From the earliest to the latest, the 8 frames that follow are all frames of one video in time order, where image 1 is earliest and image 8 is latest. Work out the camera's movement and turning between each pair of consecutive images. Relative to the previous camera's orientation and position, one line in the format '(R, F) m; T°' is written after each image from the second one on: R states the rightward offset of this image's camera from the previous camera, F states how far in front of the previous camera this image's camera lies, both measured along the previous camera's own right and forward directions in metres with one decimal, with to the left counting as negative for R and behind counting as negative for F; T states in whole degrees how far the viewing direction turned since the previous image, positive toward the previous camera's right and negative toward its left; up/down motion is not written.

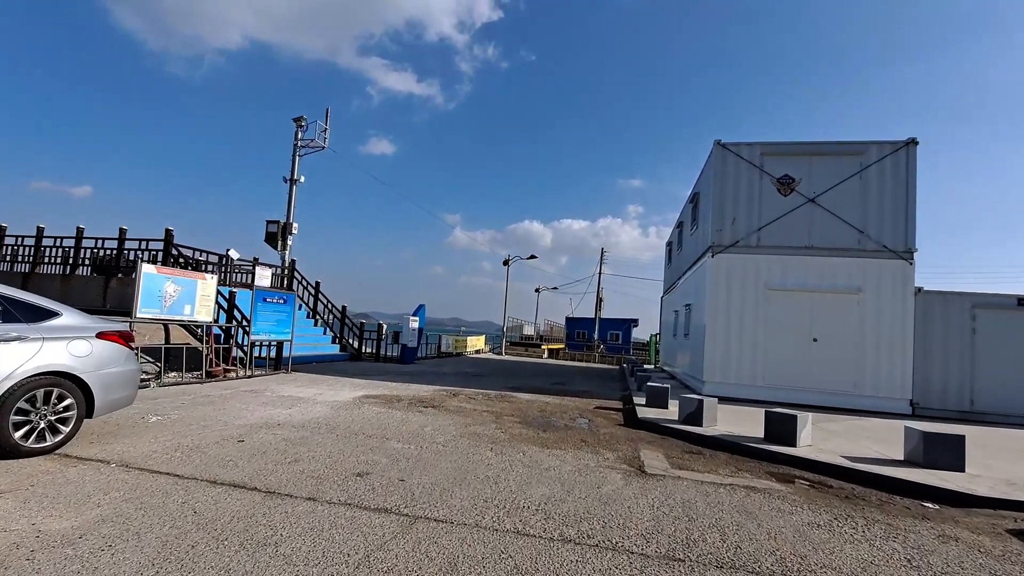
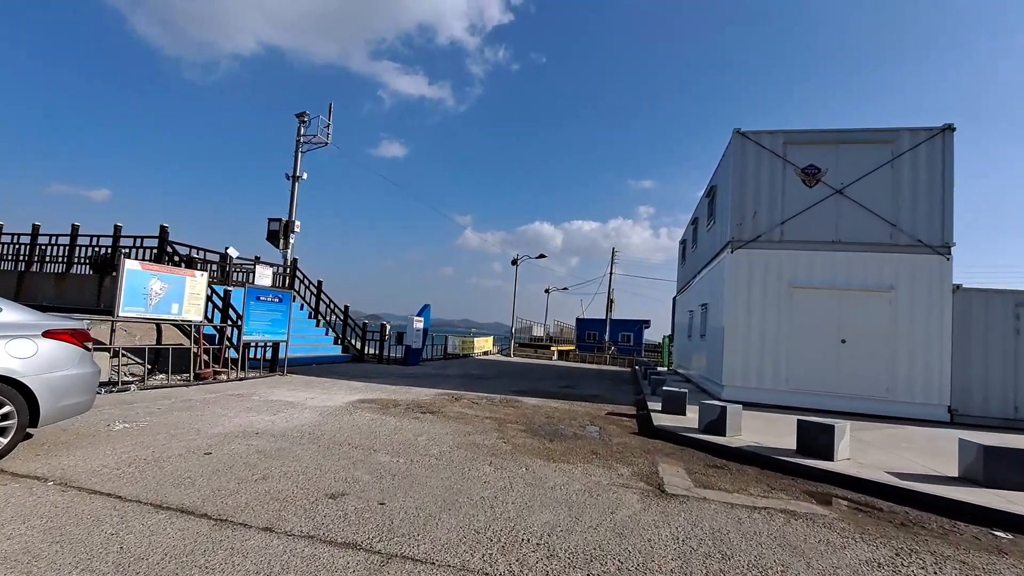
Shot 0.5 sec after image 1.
(+0.1, +0.7) m; -1°
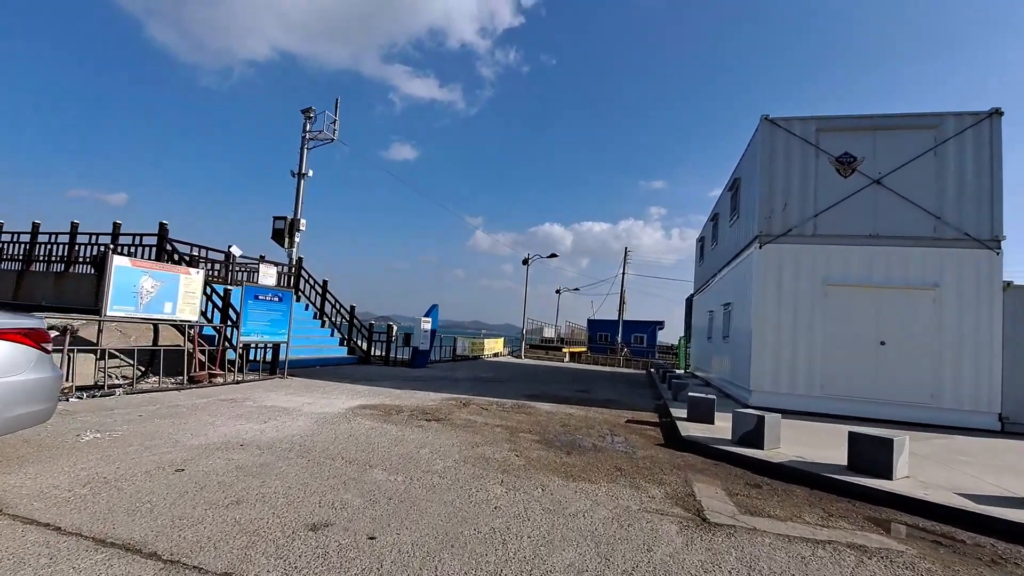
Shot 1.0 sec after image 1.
(0.0, +0.7) m; -1°
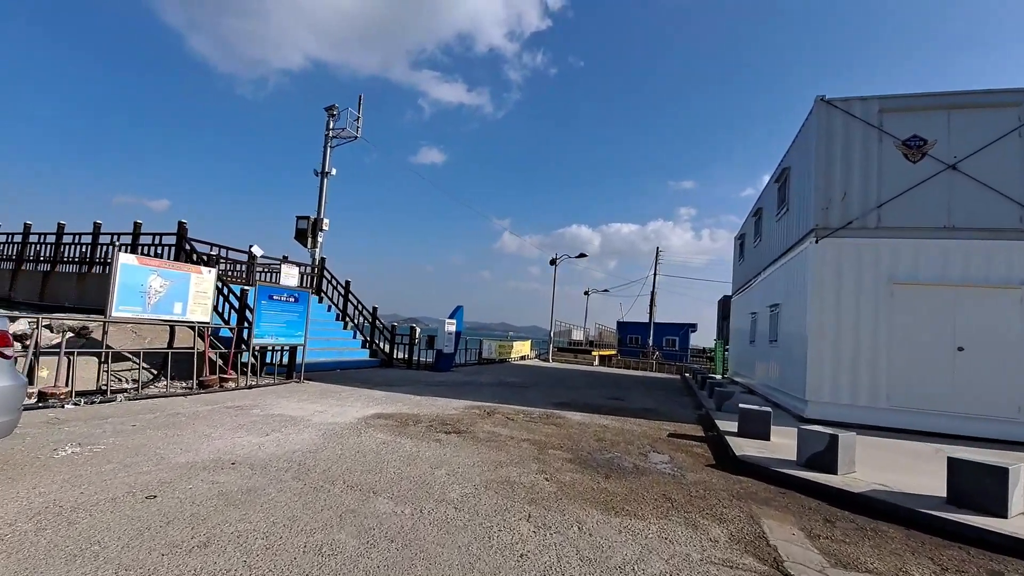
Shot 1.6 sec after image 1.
(0.0, +0.8) m; -3°
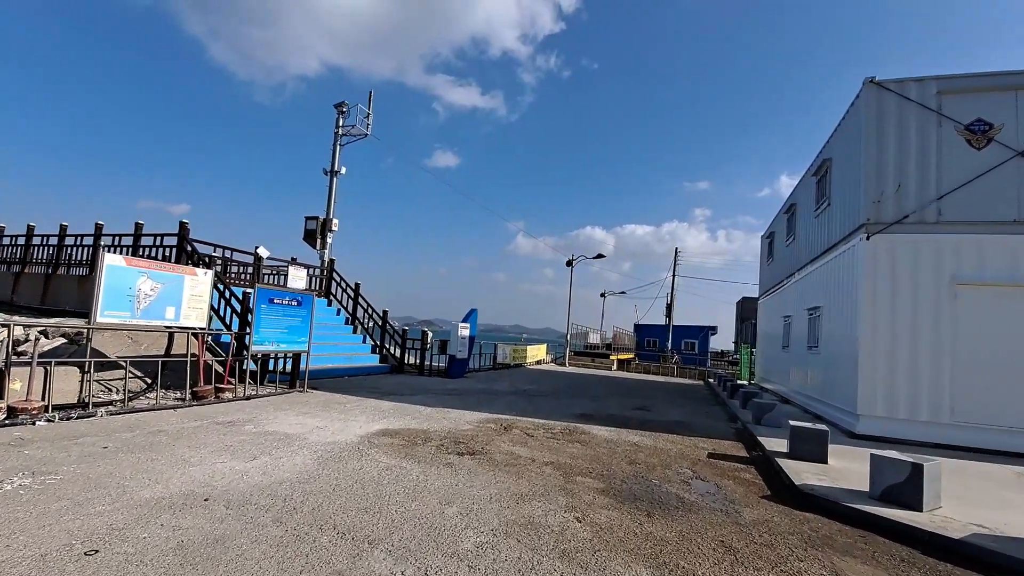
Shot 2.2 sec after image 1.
(-0.1, +0.8) m; -2°
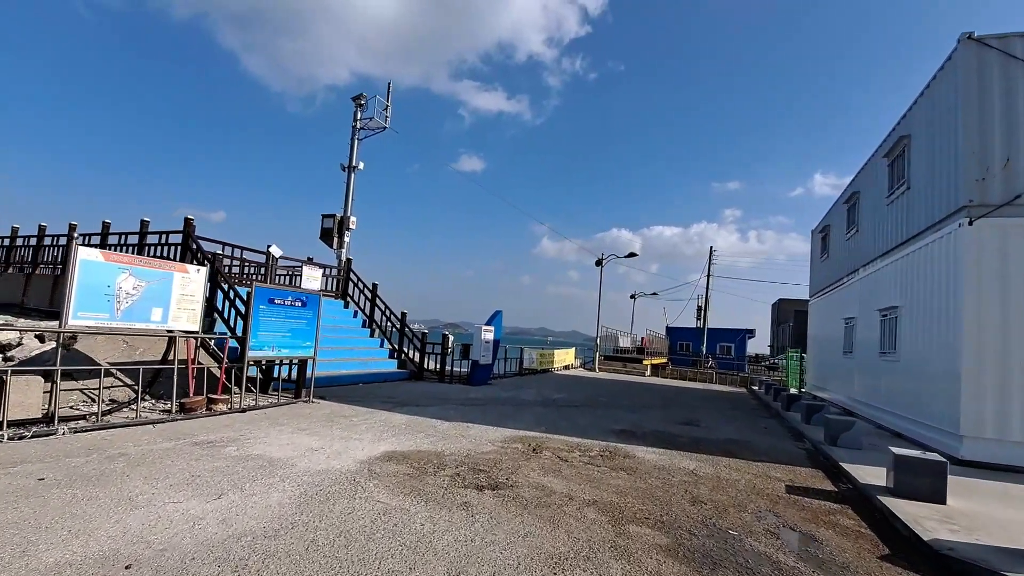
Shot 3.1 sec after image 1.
(-0.1, +1.2) m; -3°
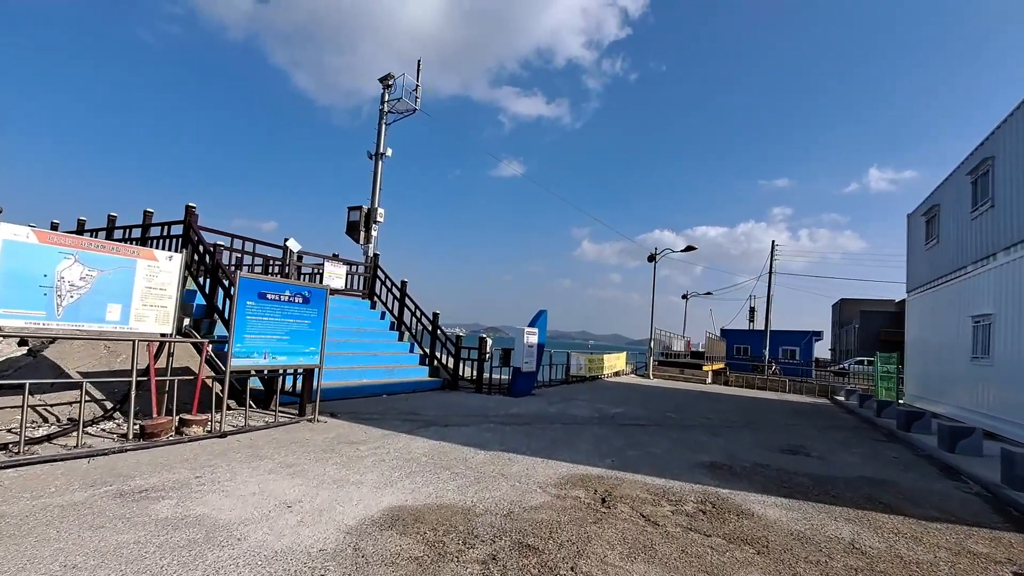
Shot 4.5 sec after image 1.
(-0.2, +1.9) m; -5°
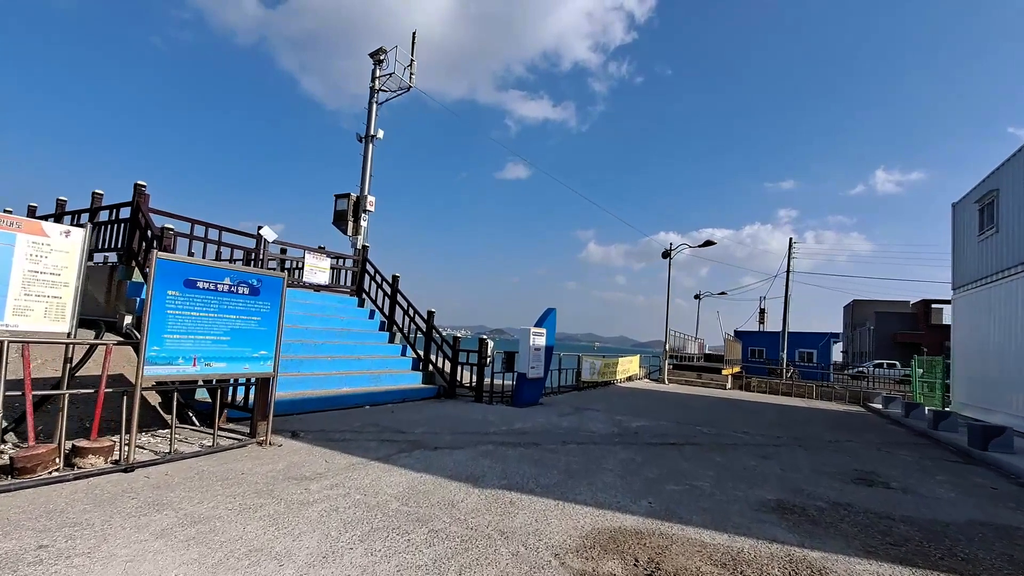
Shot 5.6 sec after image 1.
(0.0, +1.5) m; -1°
